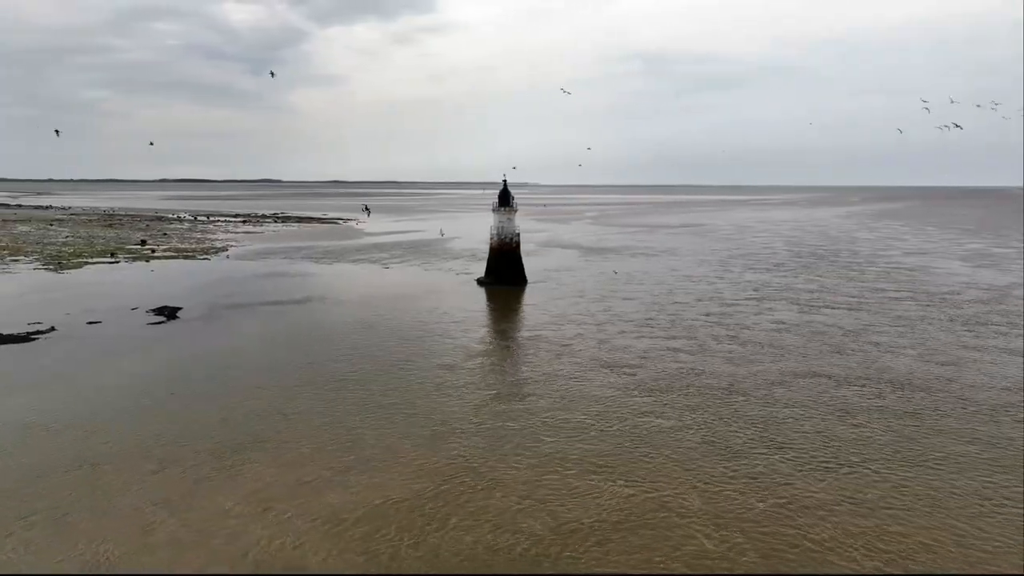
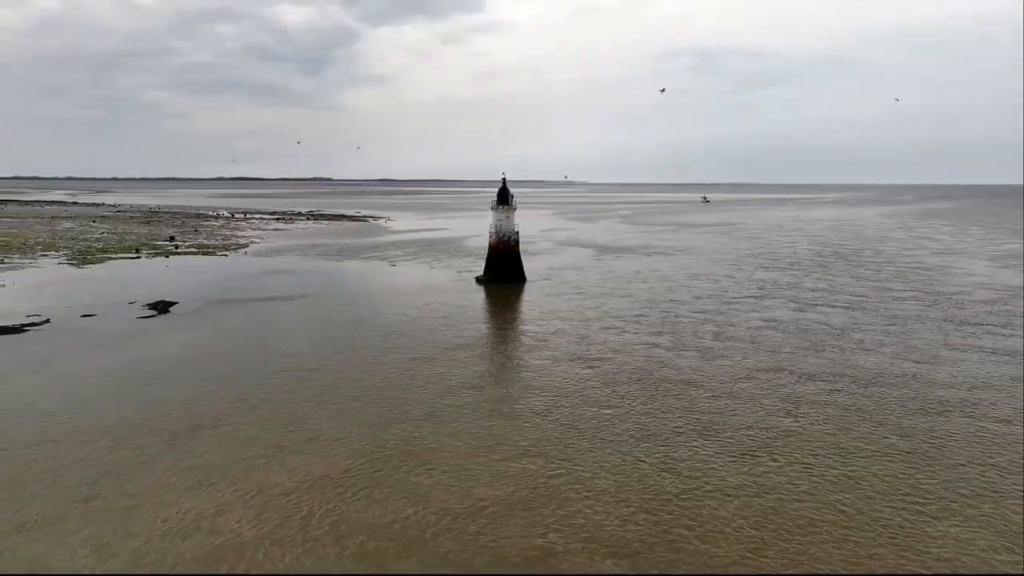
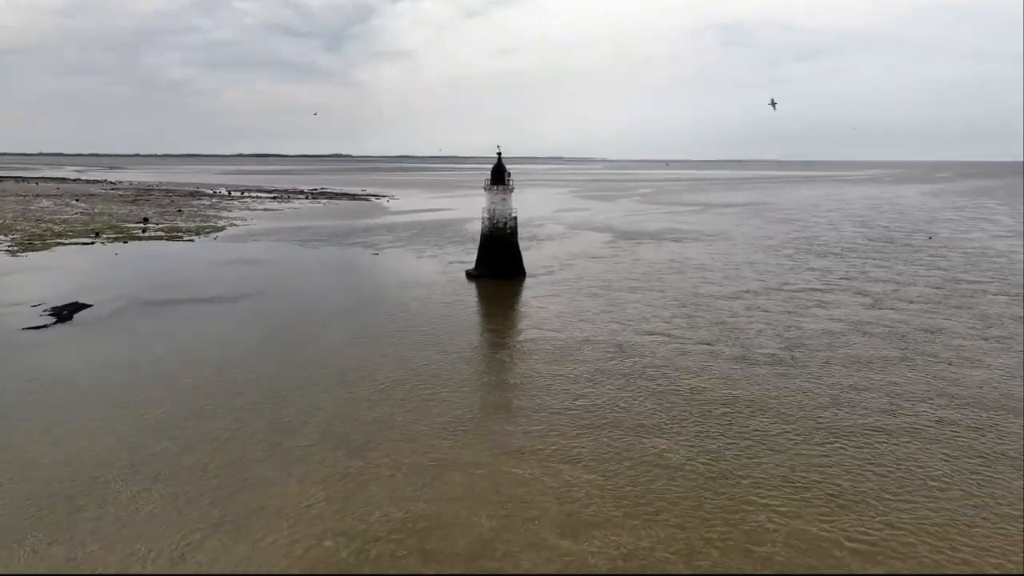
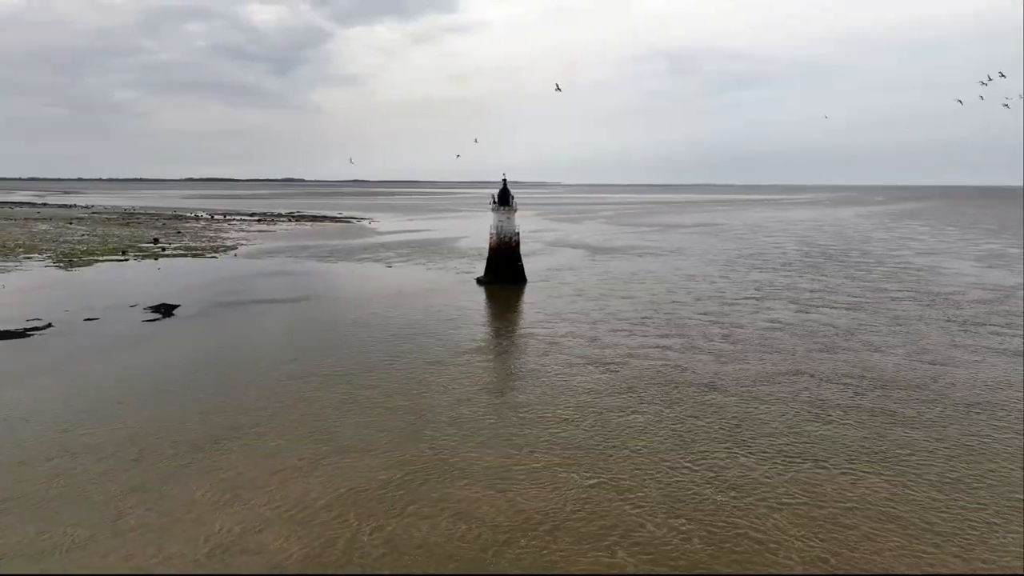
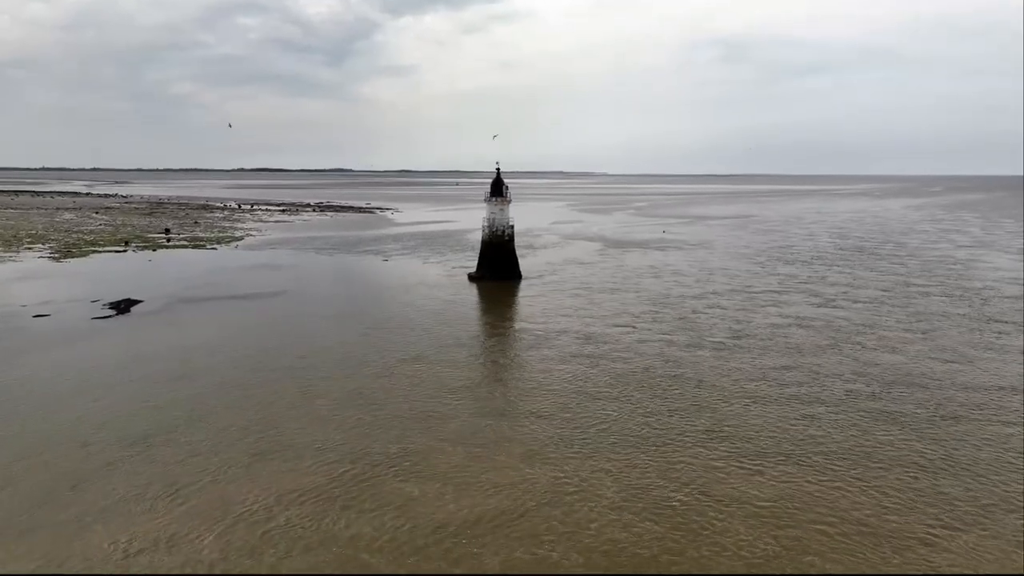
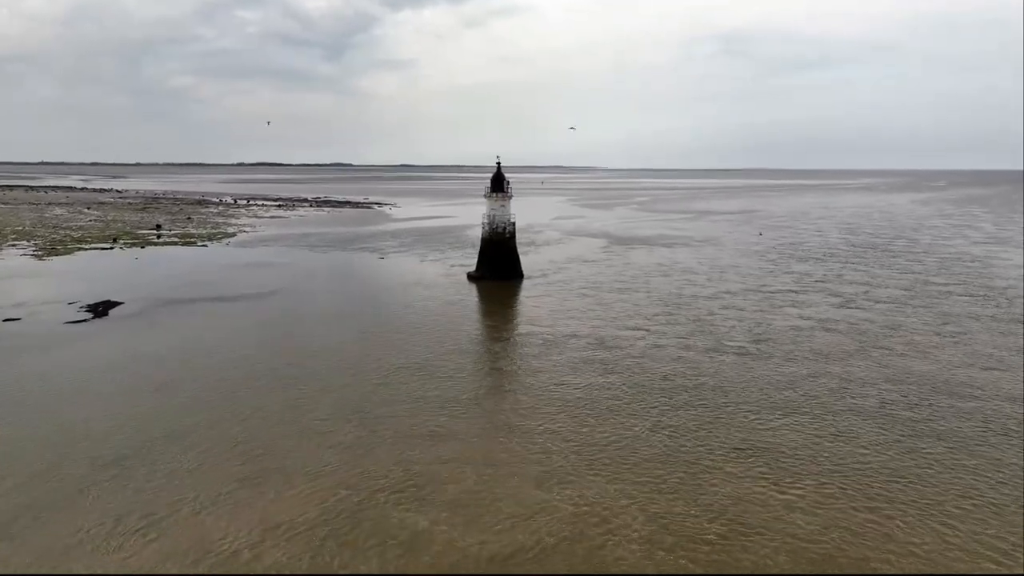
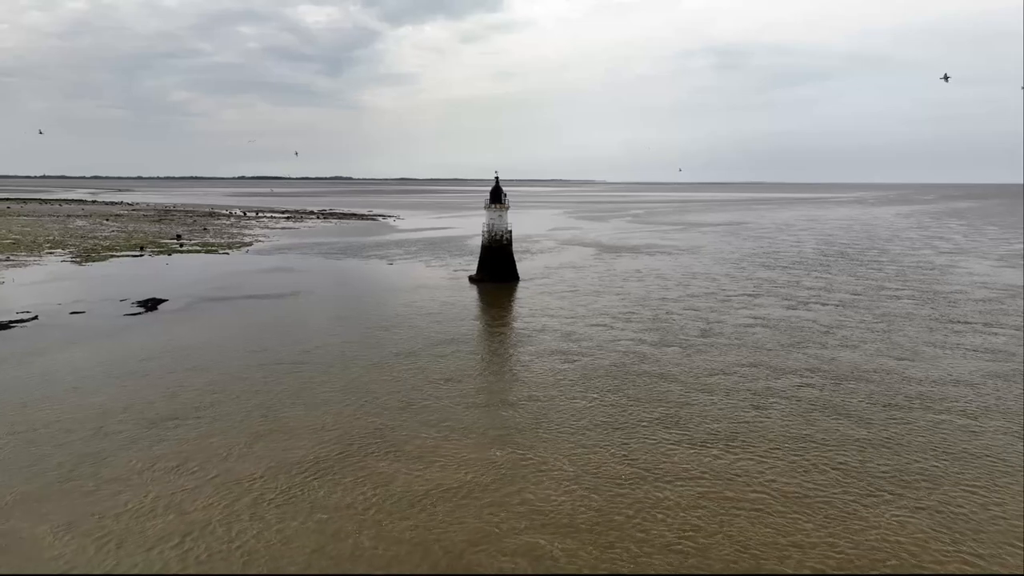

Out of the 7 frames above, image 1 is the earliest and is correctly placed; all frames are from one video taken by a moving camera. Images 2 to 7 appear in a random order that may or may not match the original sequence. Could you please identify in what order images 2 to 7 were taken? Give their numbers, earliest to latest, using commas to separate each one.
4, 2, 7, 5, 6, 3
